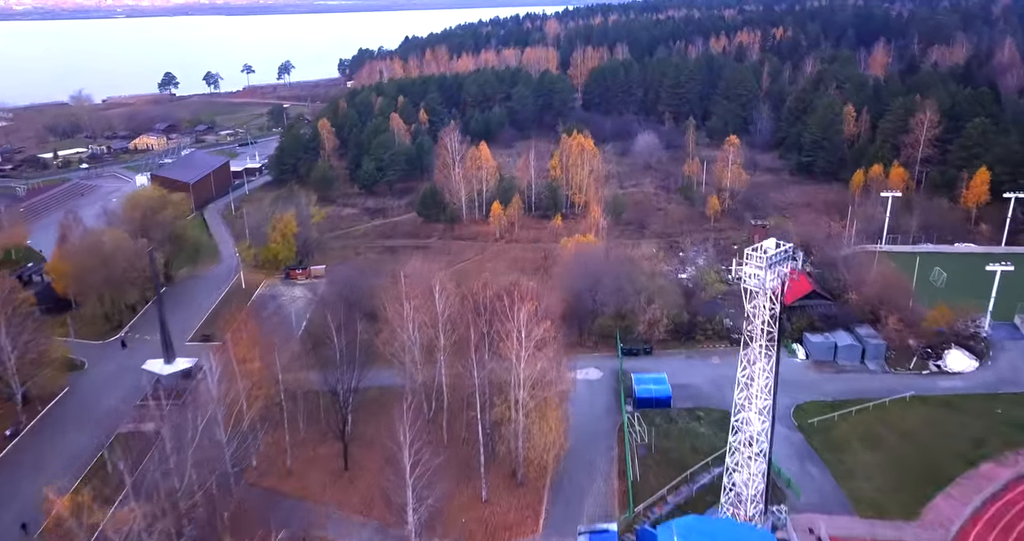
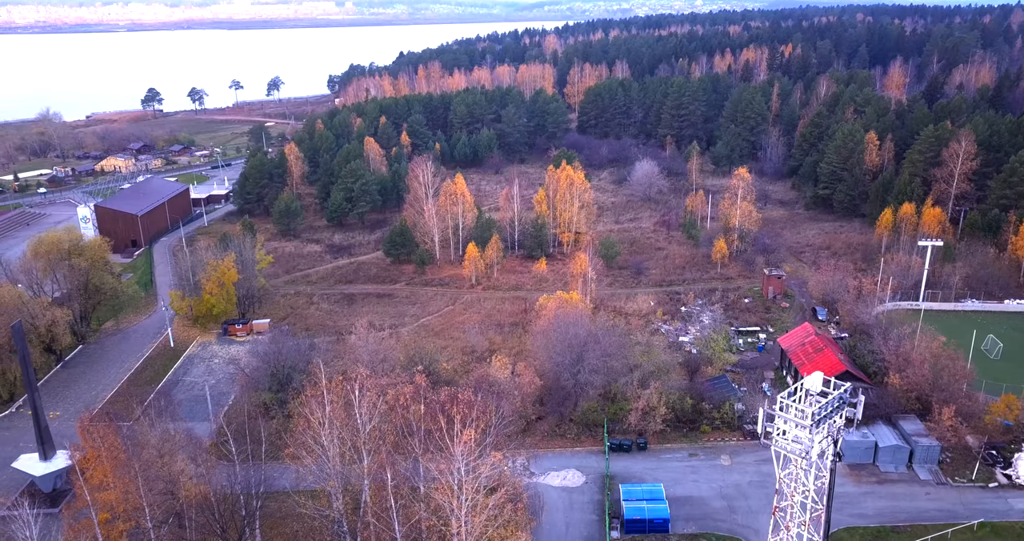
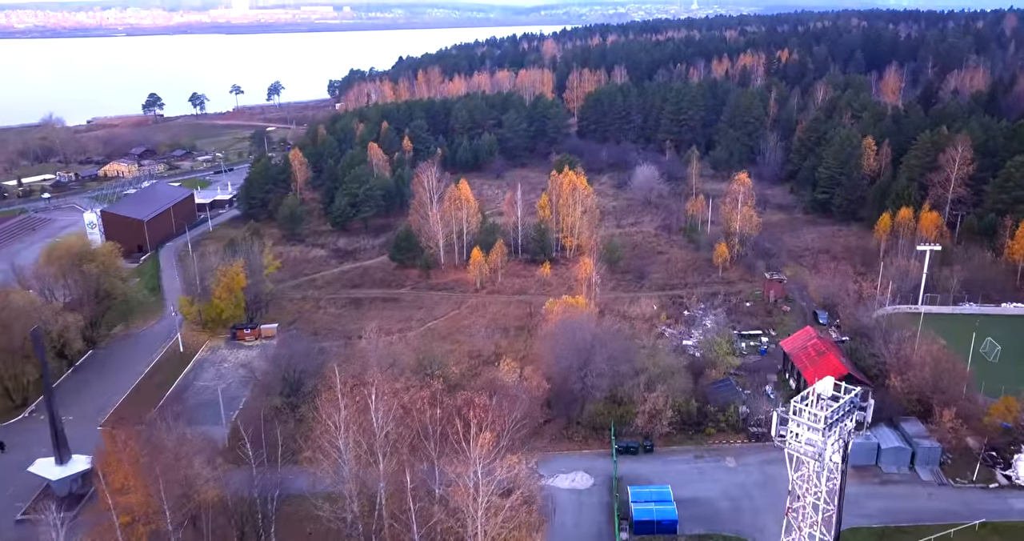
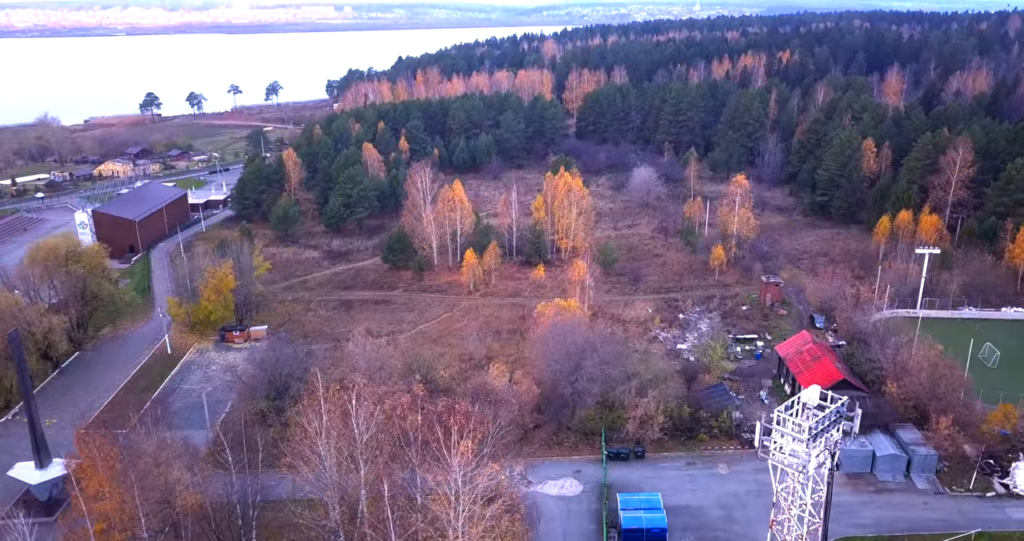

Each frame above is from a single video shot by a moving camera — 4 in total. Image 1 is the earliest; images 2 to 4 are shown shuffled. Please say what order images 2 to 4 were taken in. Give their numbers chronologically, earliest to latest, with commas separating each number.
3, 4, 2
